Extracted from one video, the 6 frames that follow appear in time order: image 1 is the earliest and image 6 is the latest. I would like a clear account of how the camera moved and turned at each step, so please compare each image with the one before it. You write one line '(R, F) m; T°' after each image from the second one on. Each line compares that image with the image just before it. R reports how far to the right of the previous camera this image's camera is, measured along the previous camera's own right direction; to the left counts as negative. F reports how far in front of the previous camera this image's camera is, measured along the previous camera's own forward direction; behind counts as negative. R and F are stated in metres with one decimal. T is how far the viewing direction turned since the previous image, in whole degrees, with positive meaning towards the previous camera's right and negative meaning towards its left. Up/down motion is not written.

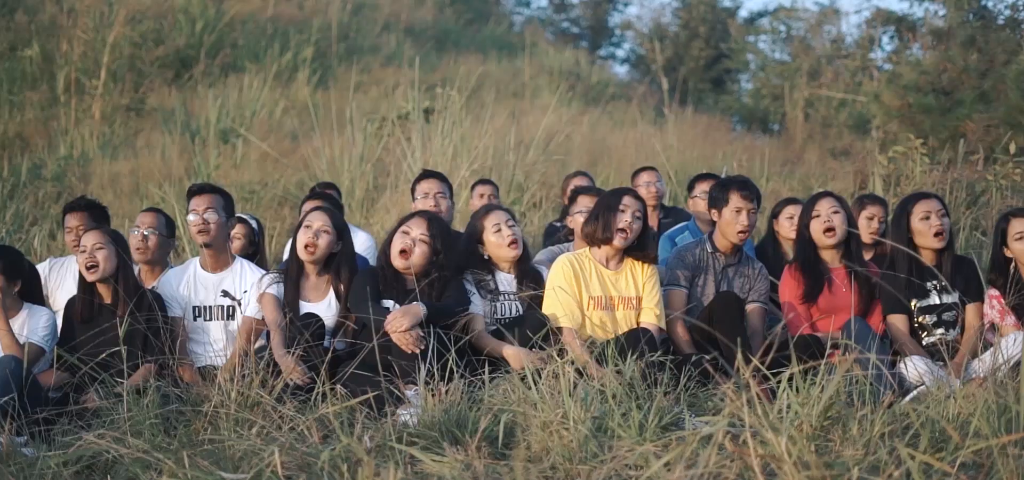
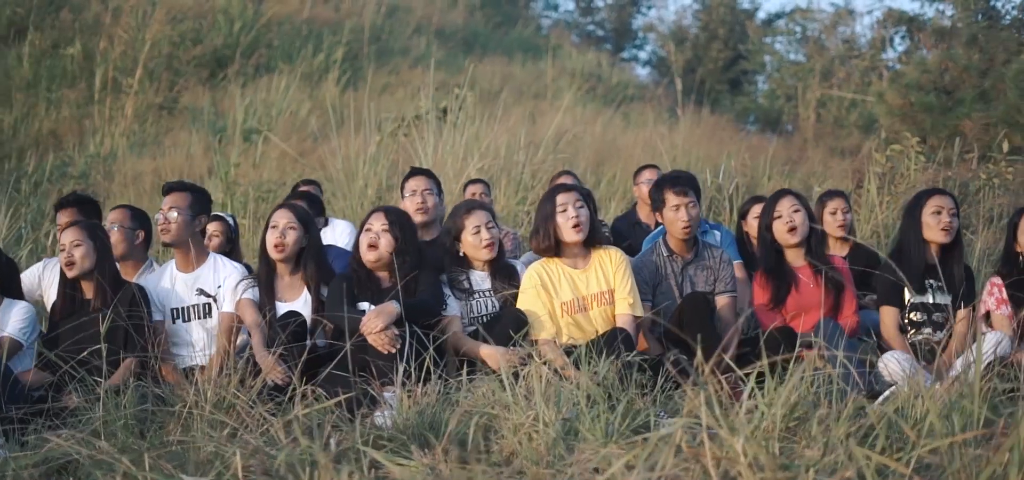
(+0.4, 0.0) m; -3°
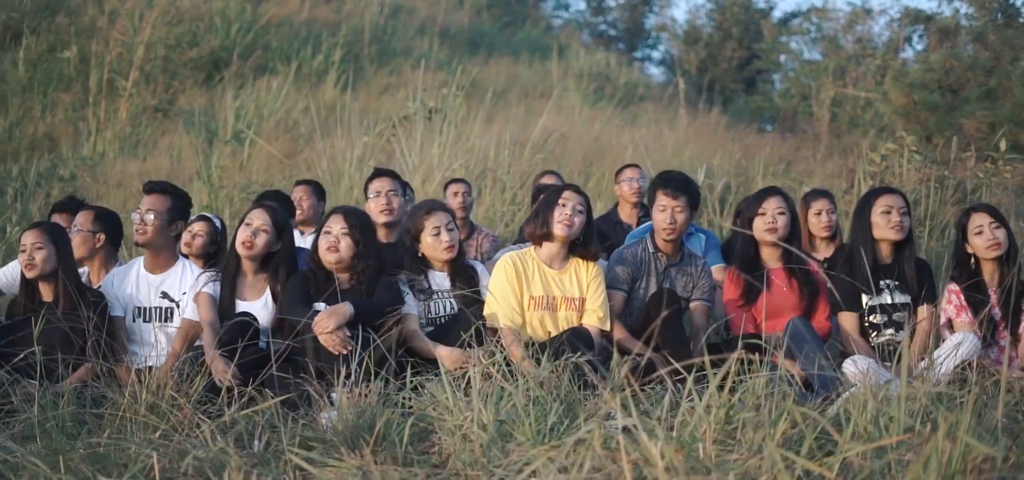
(+0.5, +0.1) m; -3°
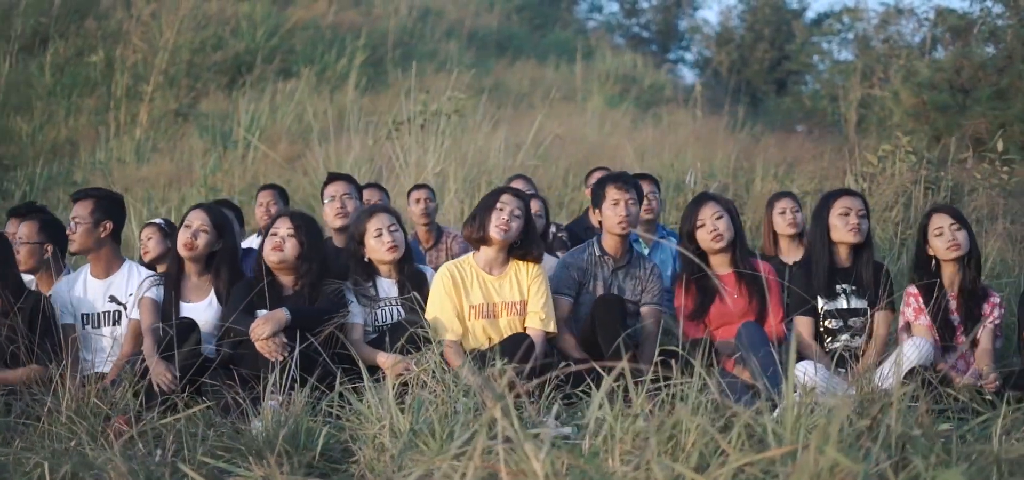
(+0.7, +0.1) m; -5°
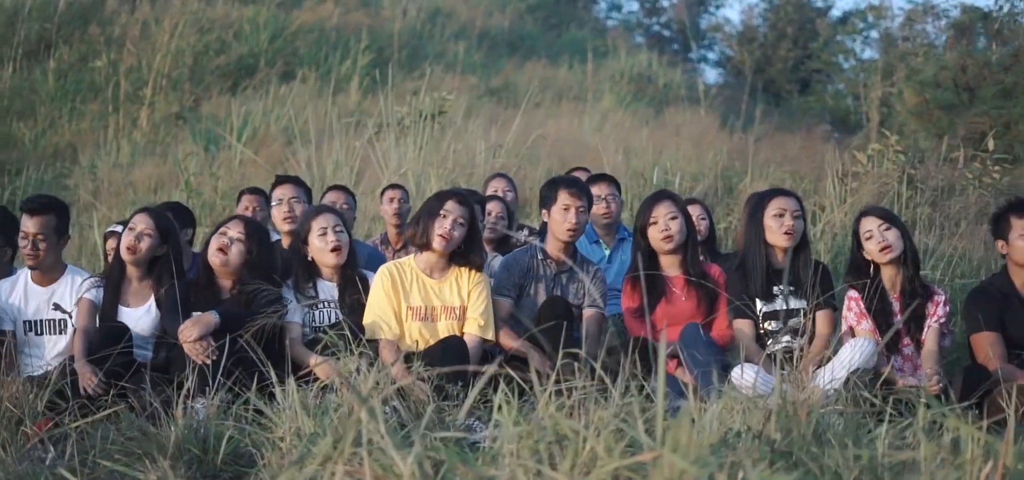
(+0.7, +0.2) m; -4°
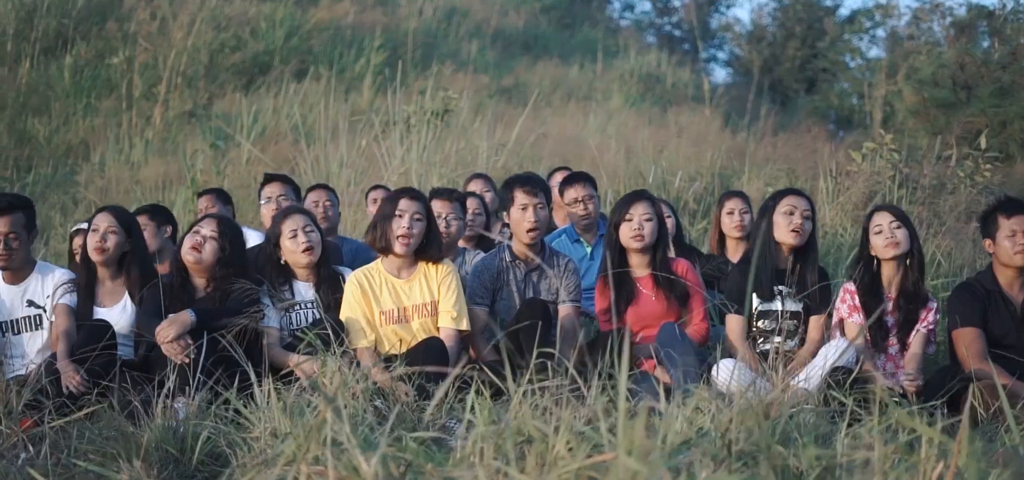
(+0.2, -0.1) m; -2°
